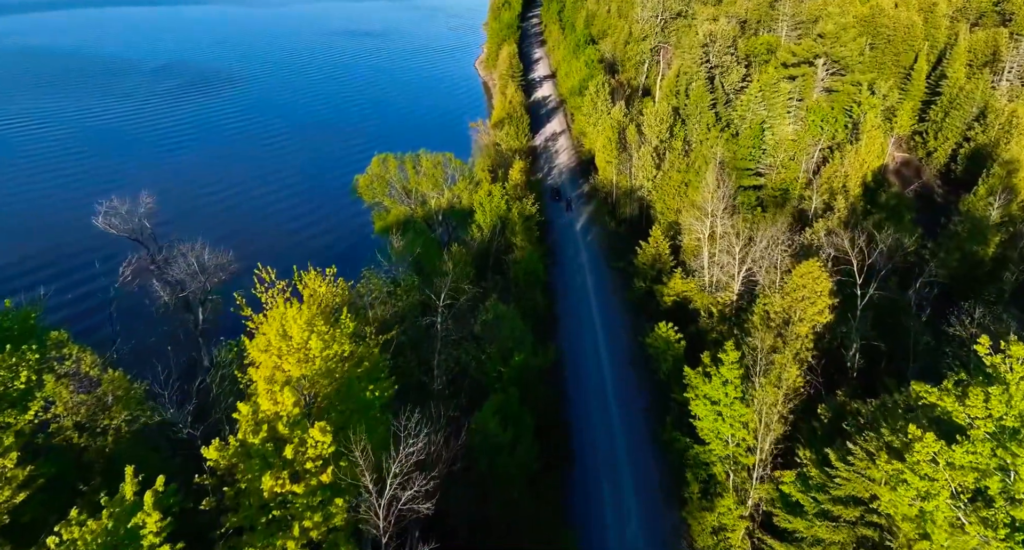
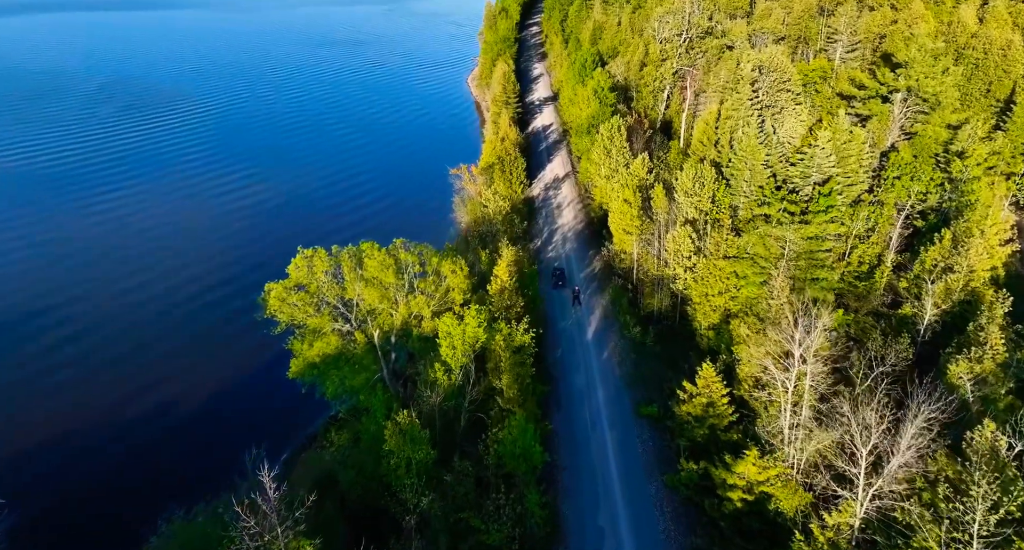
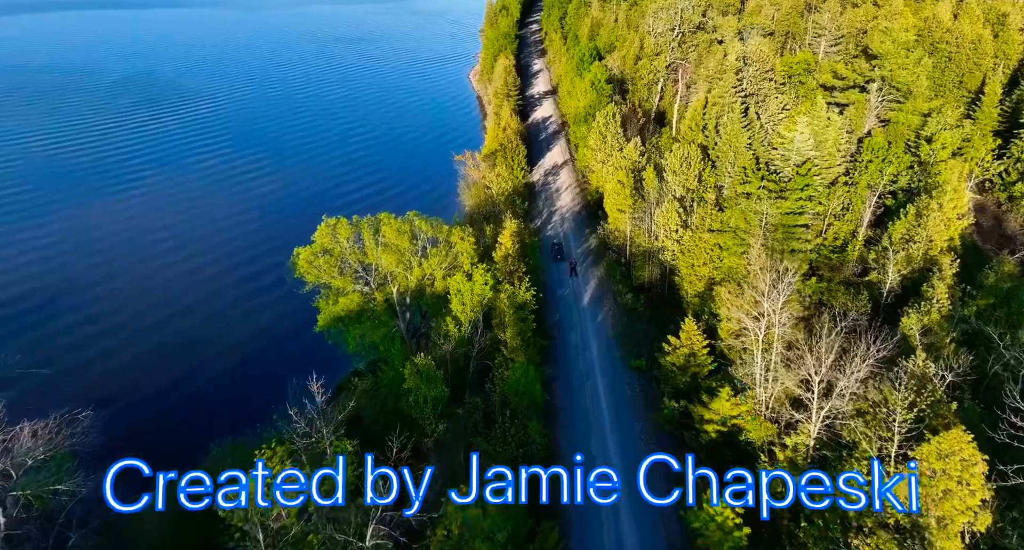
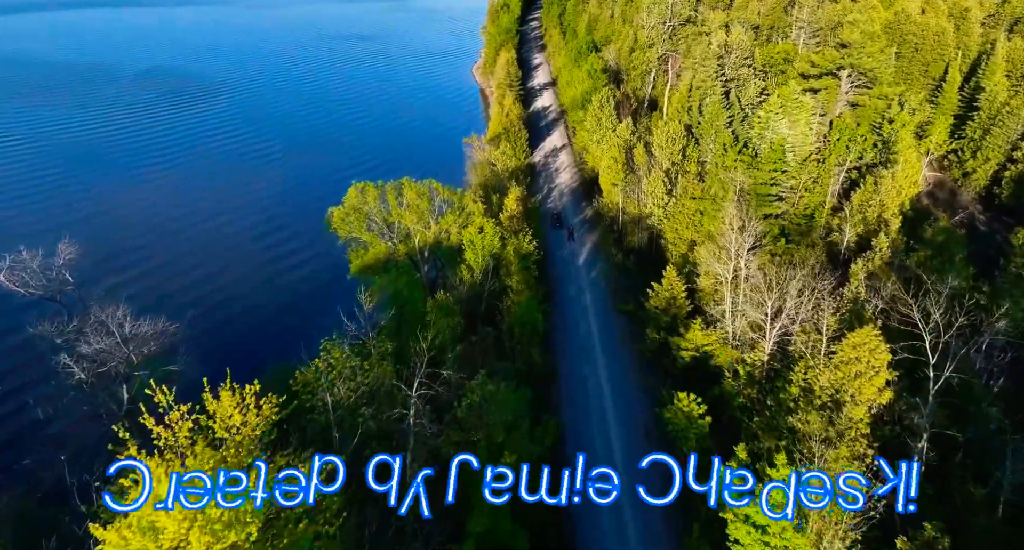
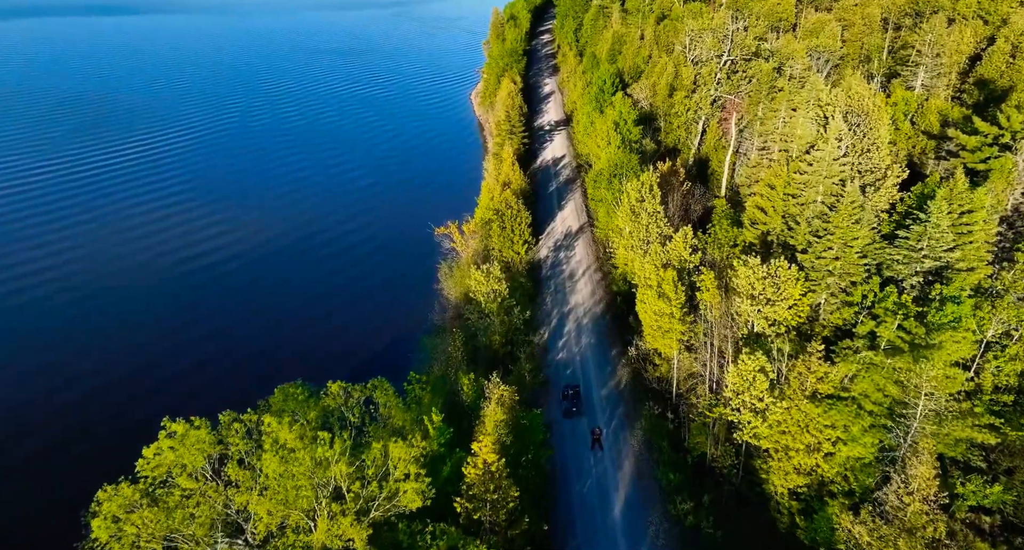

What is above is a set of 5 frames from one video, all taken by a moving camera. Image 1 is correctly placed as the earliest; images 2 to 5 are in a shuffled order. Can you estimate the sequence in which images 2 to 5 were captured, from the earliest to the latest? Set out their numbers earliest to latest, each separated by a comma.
4, 3, 2, 5
